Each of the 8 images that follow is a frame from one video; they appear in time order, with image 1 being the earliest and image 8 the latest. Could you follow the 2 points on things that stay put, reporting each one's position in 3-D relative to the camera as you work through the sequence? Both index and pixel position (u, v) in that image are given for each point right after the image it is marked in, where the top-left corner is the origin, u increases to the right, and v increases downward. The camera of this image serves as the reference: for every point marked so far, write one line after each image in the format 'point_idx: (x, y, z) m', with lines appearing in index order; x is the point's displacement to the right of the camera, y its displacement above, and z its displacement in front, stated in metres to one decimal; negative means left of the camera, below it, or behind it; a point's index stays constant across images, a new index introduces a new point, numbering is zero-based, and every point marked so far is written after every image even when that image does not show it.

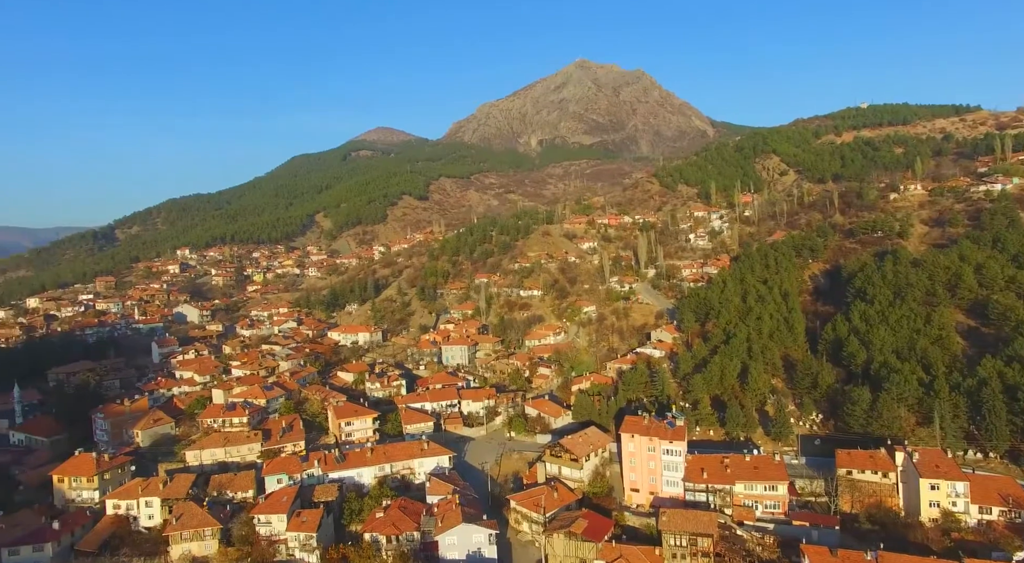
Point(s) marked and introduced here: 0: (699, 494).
0: (+5.0, -5.7, +18.0) m
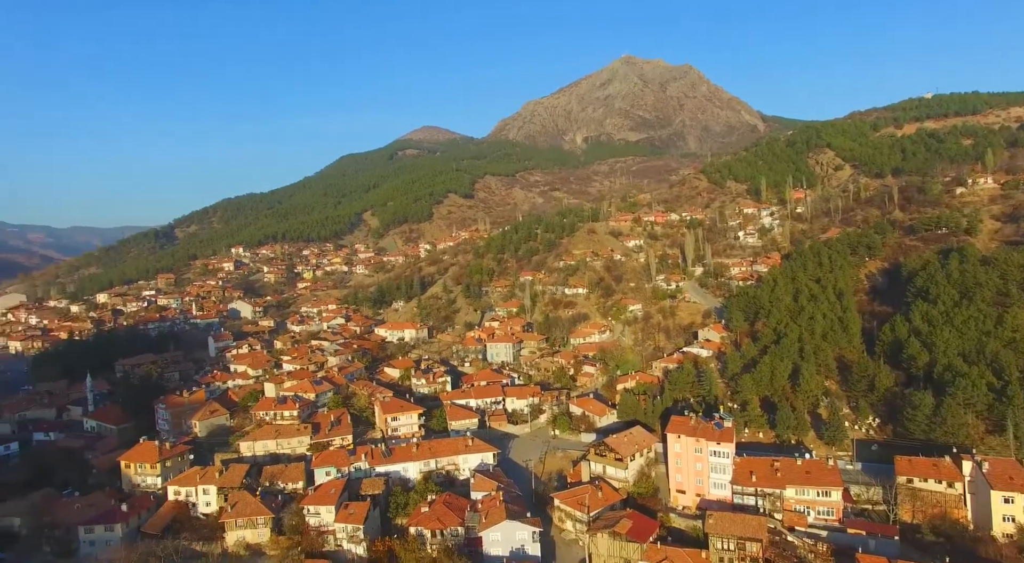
0: (+6.1, -5.7, +17.5) m
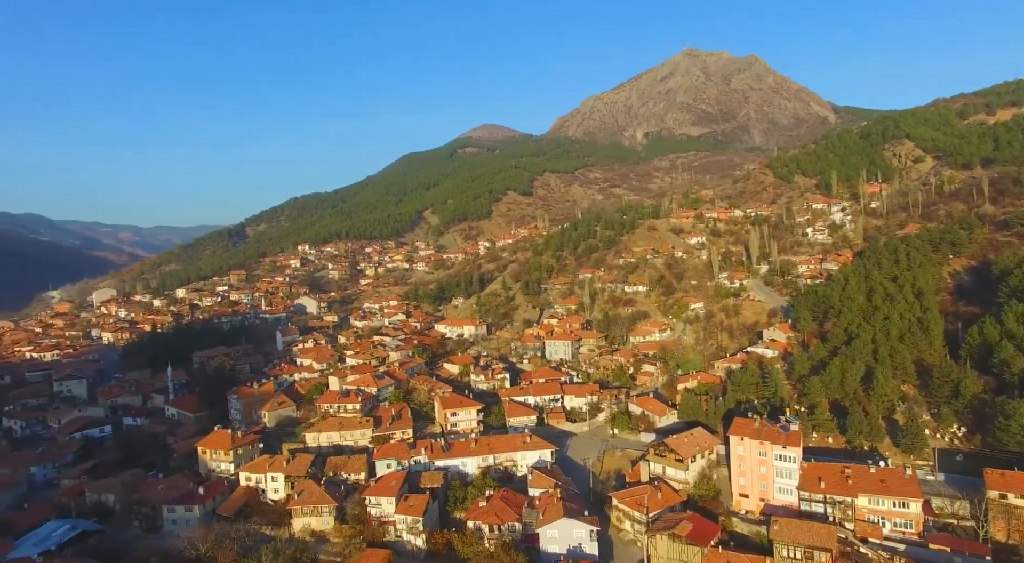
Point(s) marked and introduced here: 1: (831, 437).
0: (+7.6, -5.6, +16.7) m
1: (+9.5, -4.6, +19.9) m
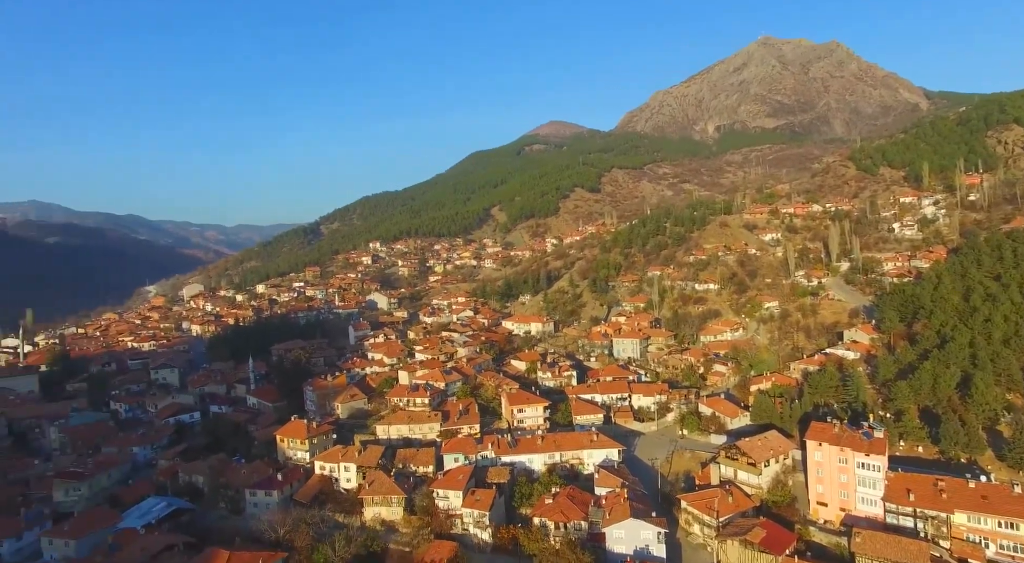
0: (+9.2, -5.6, +15.5) m
1: (+11.4, -4.6, +18.4) m
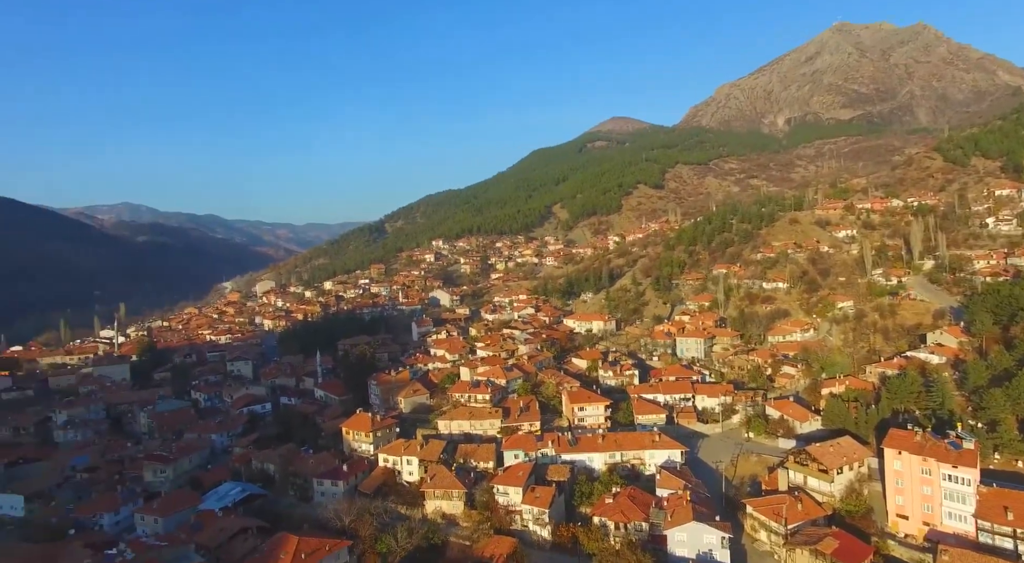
0: (+10.4, -5.6, +13.8) m
1: (+12.9, -4.6, +16.5) m
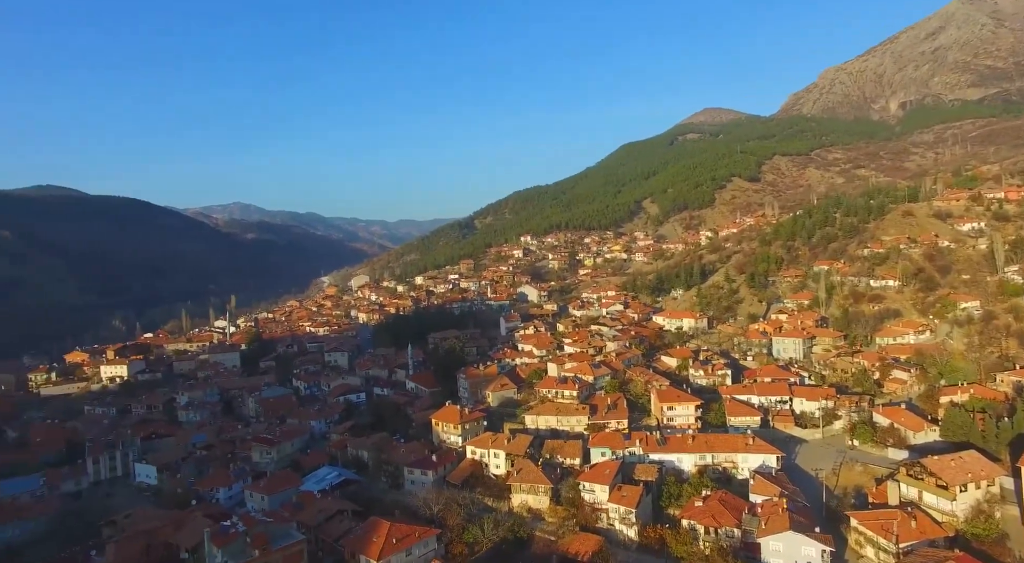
0: (+11.8, -5.5, +9.6) m
1: (+14.6, -4.5, +12.0) m
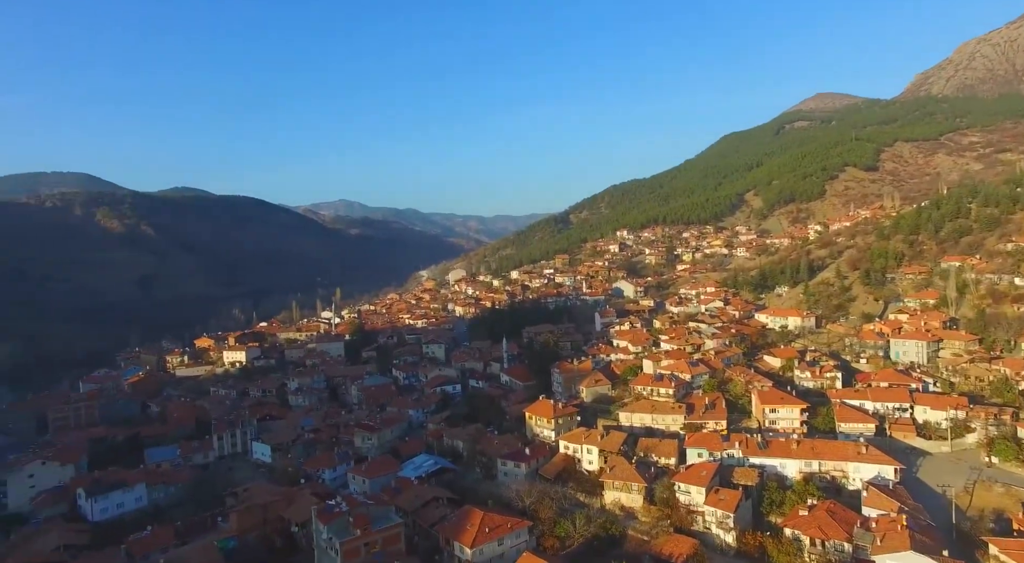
0: (+12.2, -5.5, -0.1) m
1: (+15.4, -4.5, +1.8) m
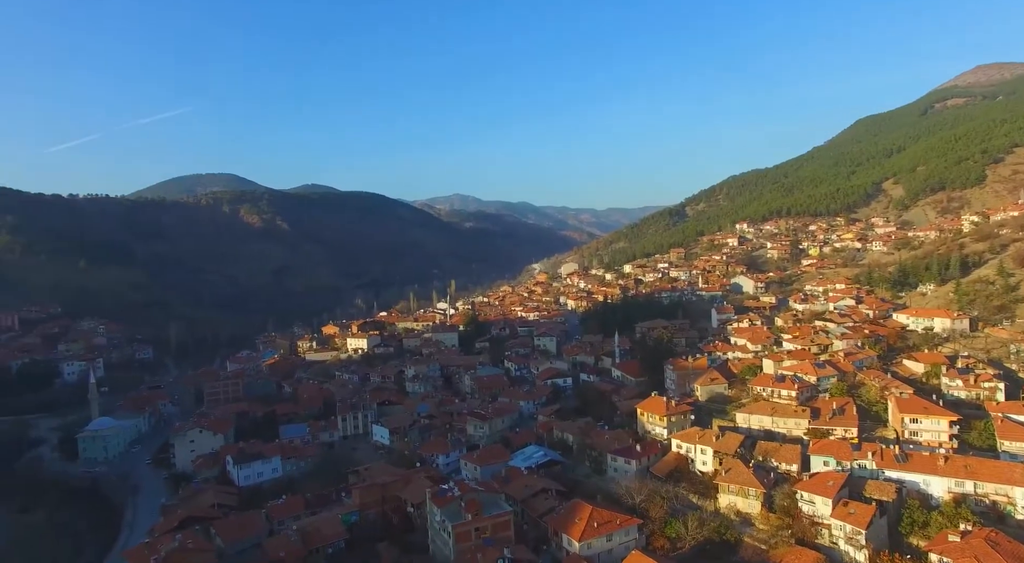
0: (+11.1, -5.5, -8.1) m
1: (+14.5, -4.6, -6.7) m
